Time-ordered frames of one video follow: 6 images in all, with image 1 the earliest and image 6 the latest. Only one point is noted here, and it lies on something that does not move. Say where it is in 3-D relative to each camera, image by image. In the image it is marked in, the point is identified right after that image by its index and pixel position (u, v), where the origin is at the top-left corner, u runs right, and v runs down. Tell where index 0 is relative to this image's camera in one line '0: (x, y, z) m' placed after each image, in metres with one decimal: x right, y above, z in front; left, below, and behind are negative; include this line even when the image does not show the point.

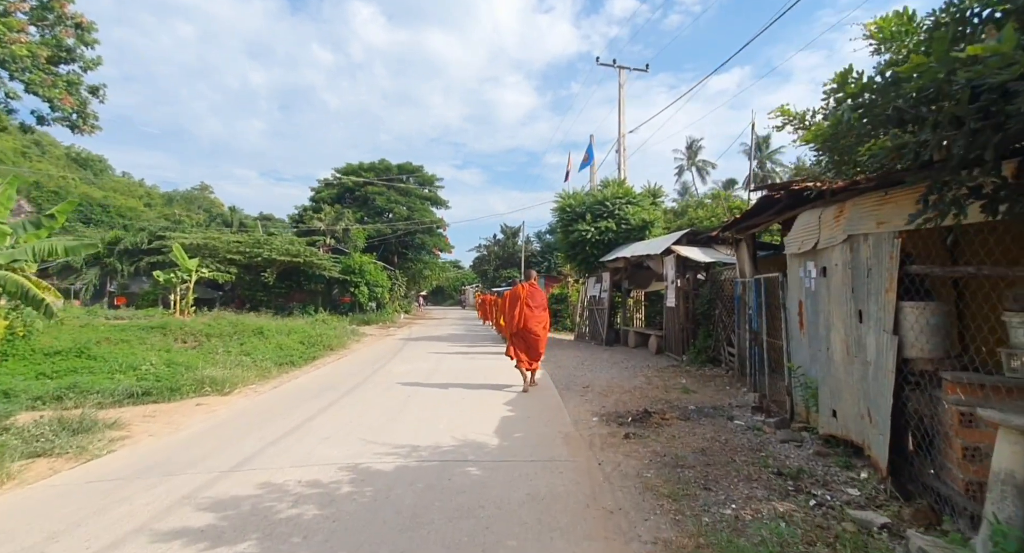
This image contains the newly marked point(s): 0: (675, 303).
0: (+3.5, -0.6, +10.9) m
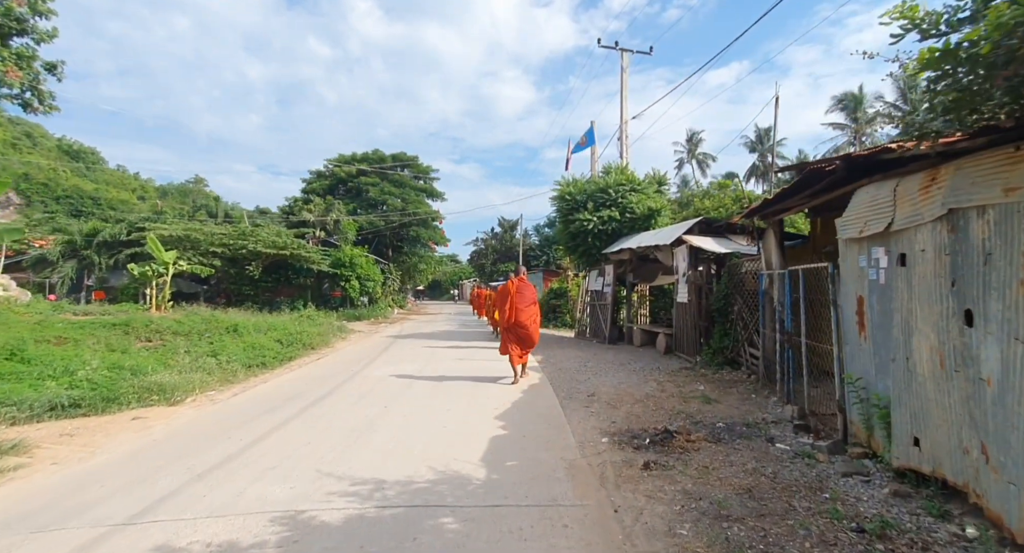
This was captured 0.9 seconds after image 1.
0: (+3.4, -0.4, +9.9) m
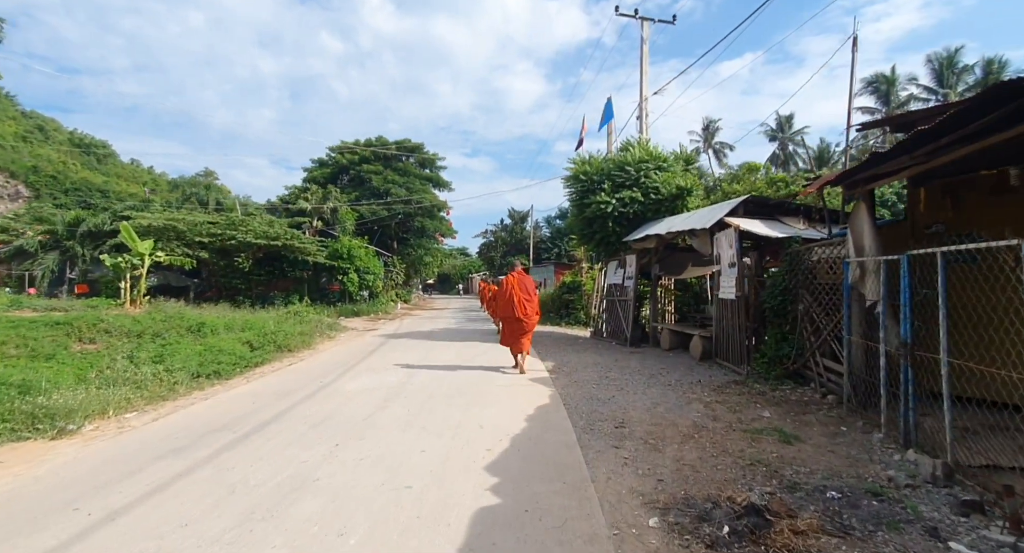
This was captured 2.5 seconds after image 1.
0: (+3.5, -0.3, +8.0) m
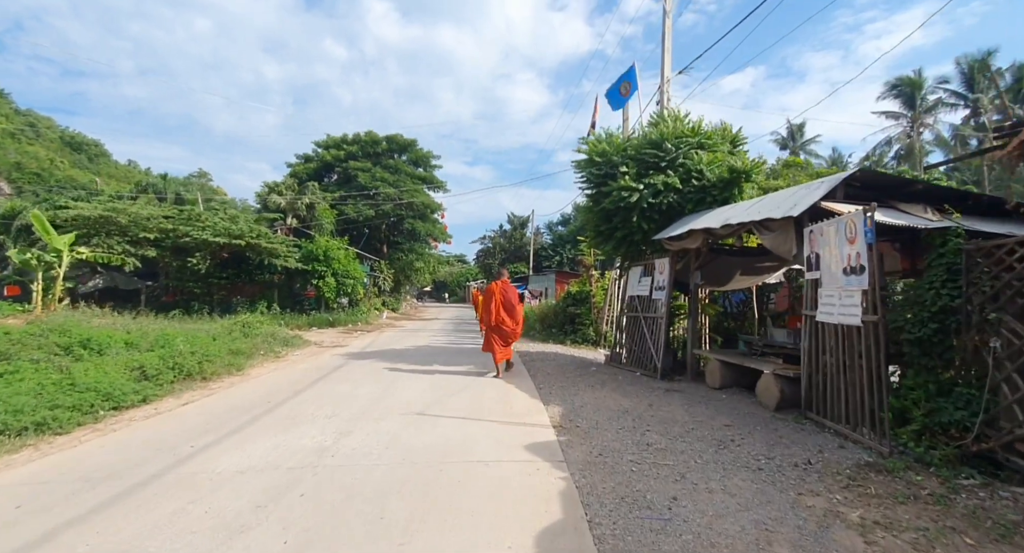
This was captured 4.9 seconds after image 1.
0: (+3.4, -0.4, +5.2) m
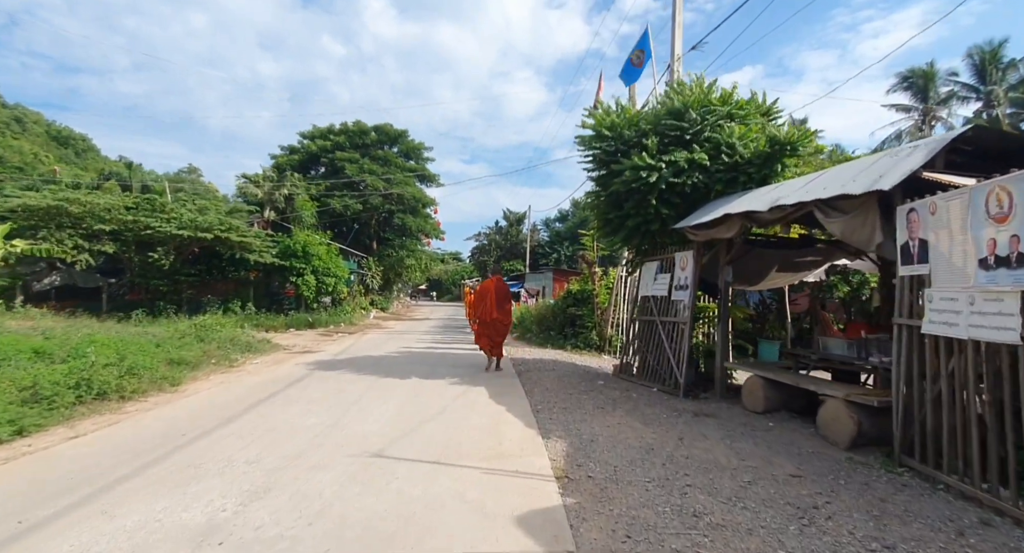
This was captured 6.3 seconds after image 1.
0: (+3.3, -0.4, +3.7) m
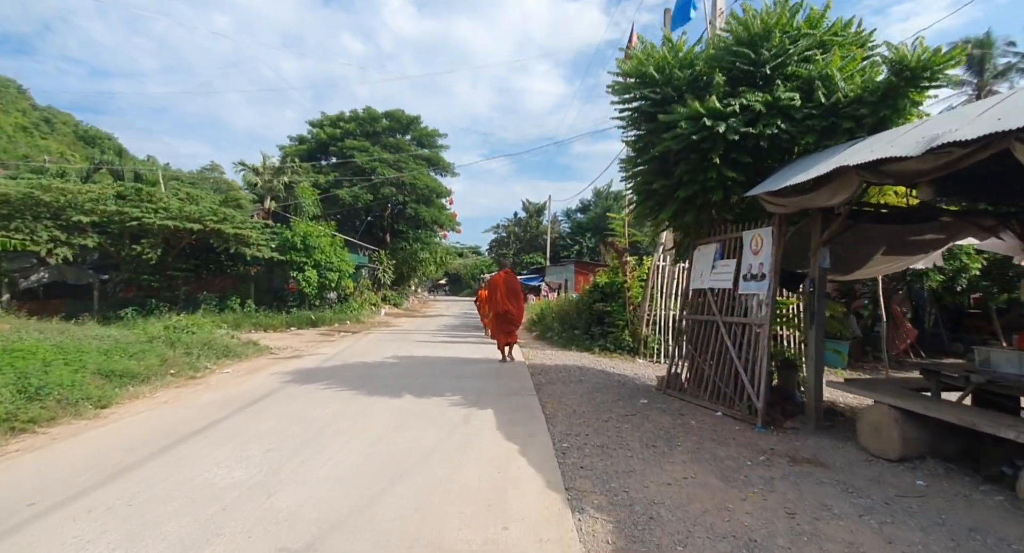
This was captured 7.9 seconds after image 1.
0: (+3.3, -0.3, +1.7) m
